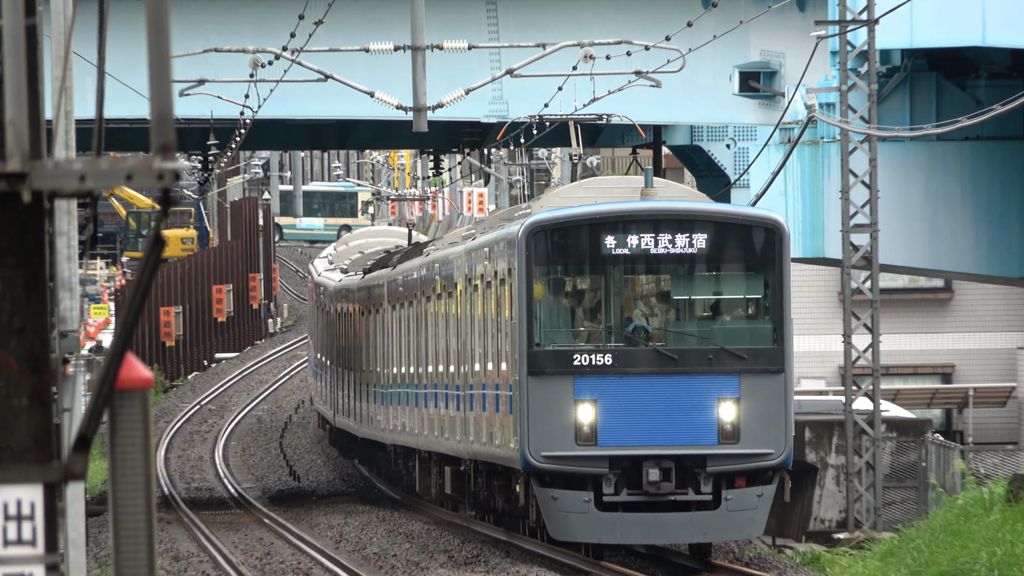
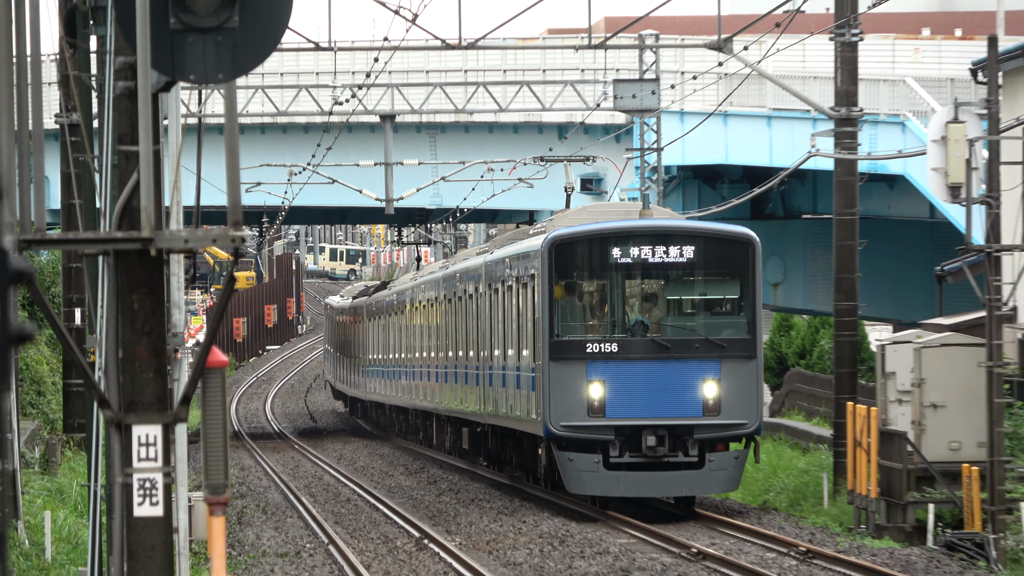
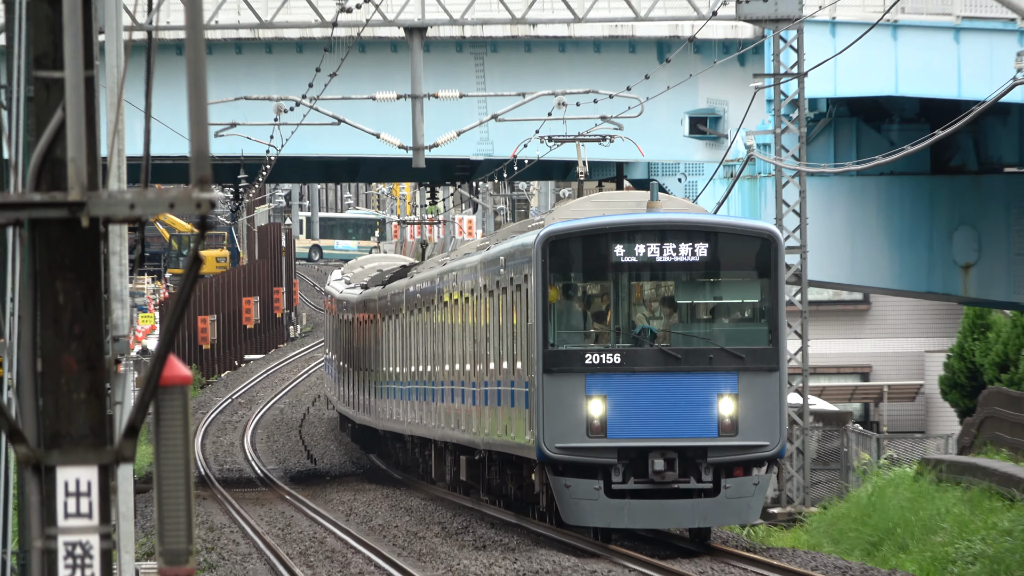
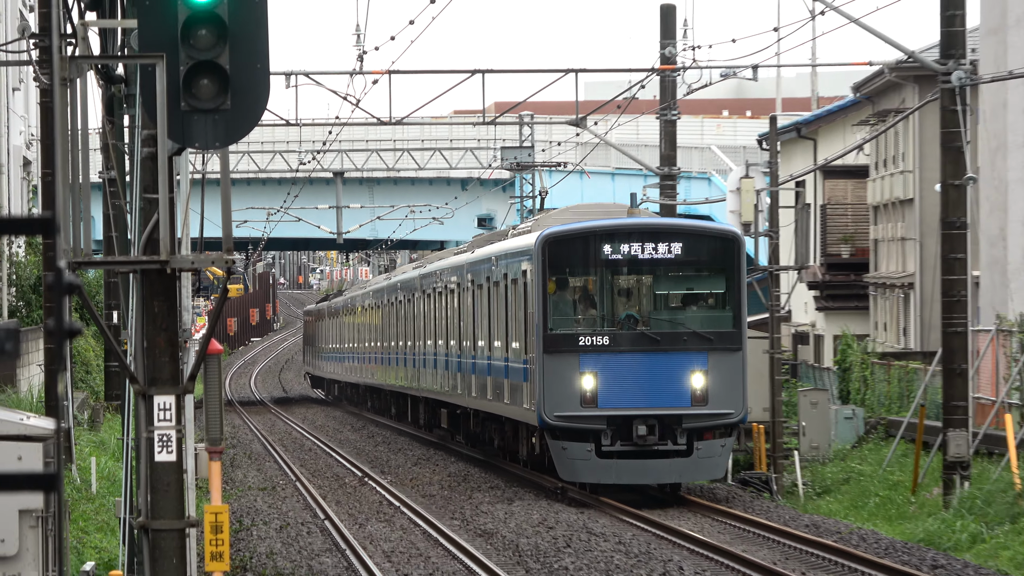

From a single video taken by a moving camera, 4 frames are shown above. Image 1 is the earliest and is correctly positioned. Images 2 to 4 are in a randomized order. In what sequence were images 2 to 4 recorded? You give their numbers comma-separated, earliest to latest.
3, 2, 4
